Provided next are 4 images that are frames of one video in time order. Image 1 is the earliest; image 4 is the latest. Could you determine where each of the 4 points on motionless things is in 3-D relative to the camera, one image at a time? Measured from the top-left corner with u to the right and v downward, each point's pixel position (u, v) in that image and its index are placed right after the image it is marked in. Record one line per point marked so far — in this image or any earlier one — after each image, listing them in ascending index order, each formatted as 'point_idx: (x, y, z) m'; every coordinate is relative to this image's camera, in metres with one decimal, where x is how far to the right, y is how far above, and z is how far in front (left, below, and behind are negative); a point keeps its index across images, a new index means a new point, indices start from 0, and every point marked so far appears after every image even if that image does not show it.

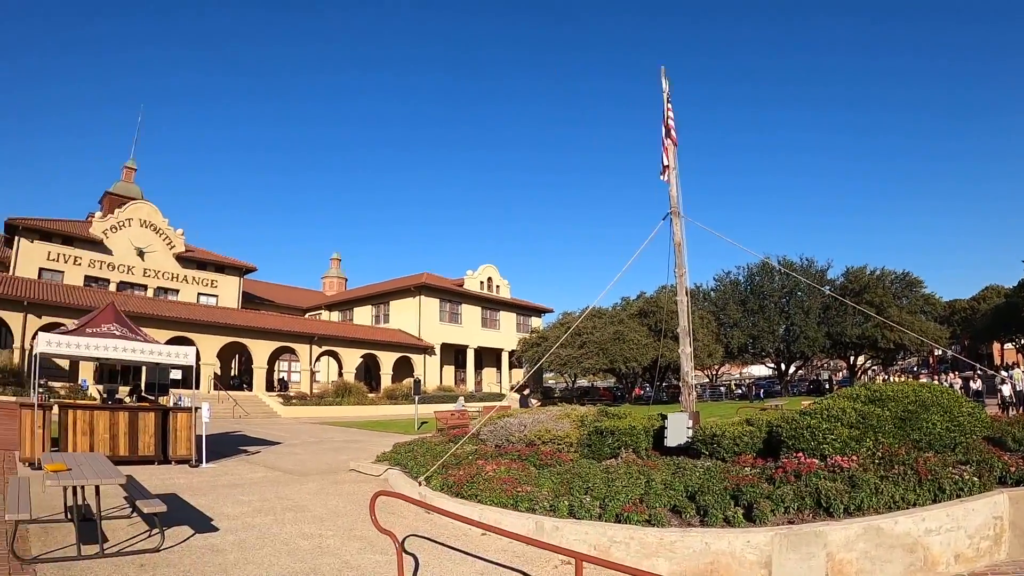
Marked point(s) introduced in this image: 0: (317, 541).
0: (-2.0, -2.6, +6.4) m
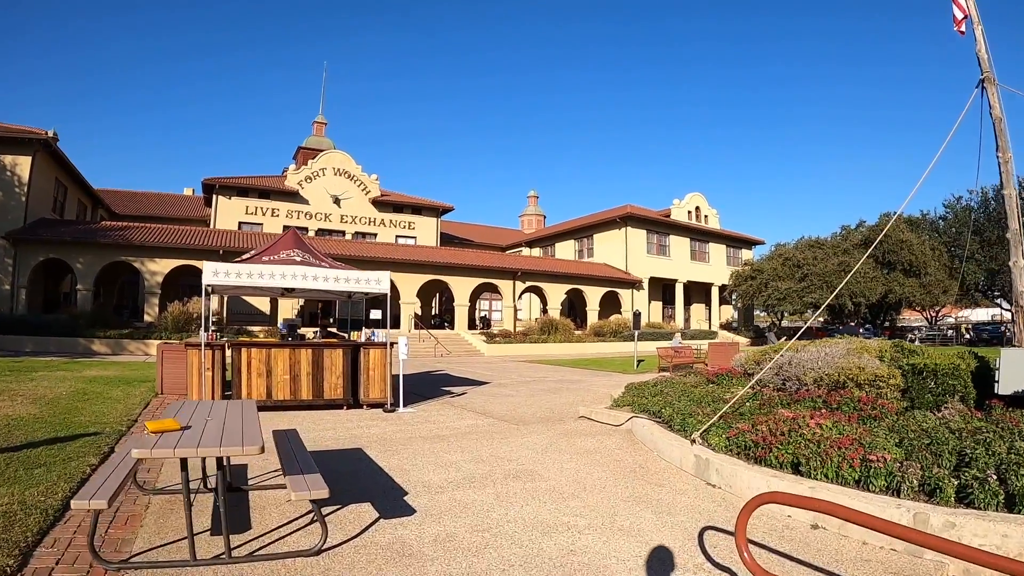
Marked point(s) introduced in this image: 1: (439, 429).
0: (+0.4, -1.7, +4.3) m
1: (-1.0, -2.0, +8.9) m
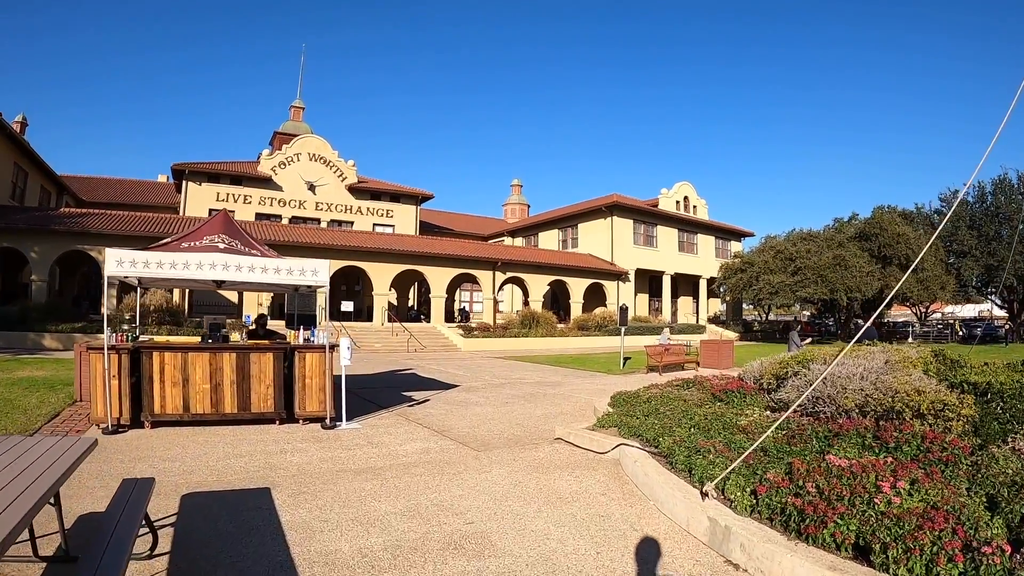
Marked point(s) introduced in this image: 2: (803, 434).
0: (0.0, -1.7, +2.6) m
1: (-1.5, -1.9, +7.1) m
2: (+2.5, -1.3, +5.6) m
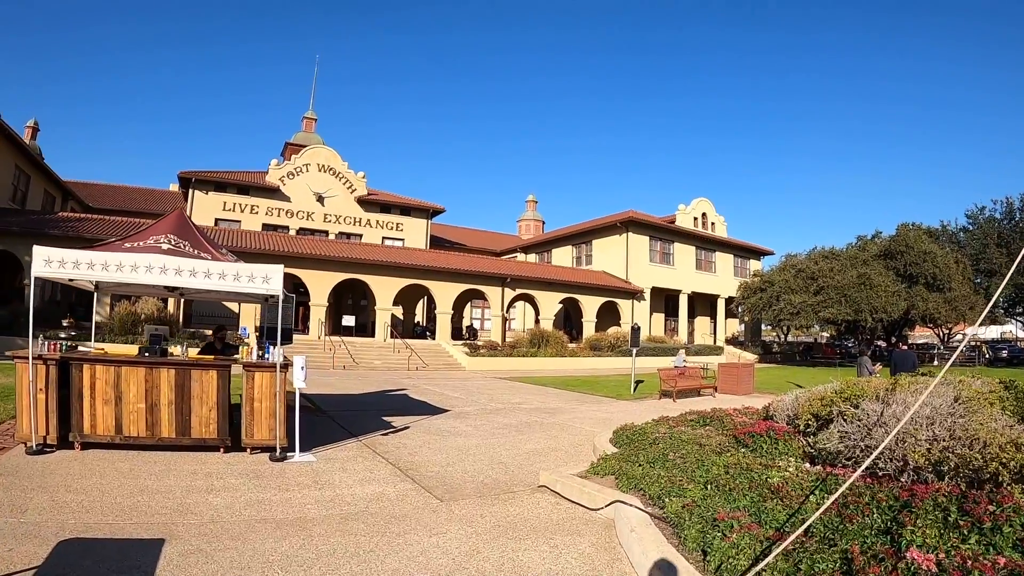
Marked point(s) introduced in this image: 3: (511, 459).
0: (-0.4, -1.7, +1.2) m
1: (-1.8, -2.0, +5.8) m
2: (+2.2, -1.4, +4.1) m
3: (0.0, -2.1, +7.6) m
